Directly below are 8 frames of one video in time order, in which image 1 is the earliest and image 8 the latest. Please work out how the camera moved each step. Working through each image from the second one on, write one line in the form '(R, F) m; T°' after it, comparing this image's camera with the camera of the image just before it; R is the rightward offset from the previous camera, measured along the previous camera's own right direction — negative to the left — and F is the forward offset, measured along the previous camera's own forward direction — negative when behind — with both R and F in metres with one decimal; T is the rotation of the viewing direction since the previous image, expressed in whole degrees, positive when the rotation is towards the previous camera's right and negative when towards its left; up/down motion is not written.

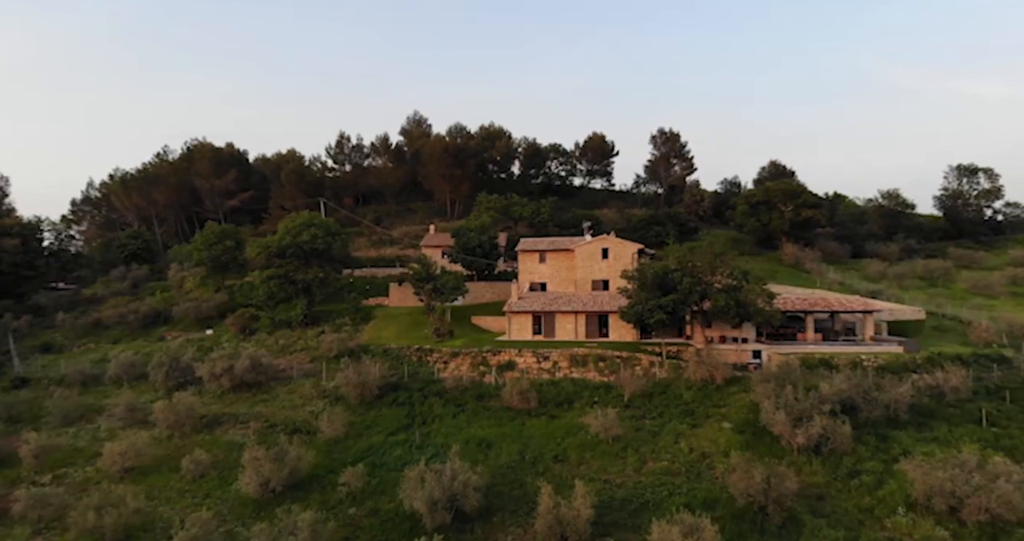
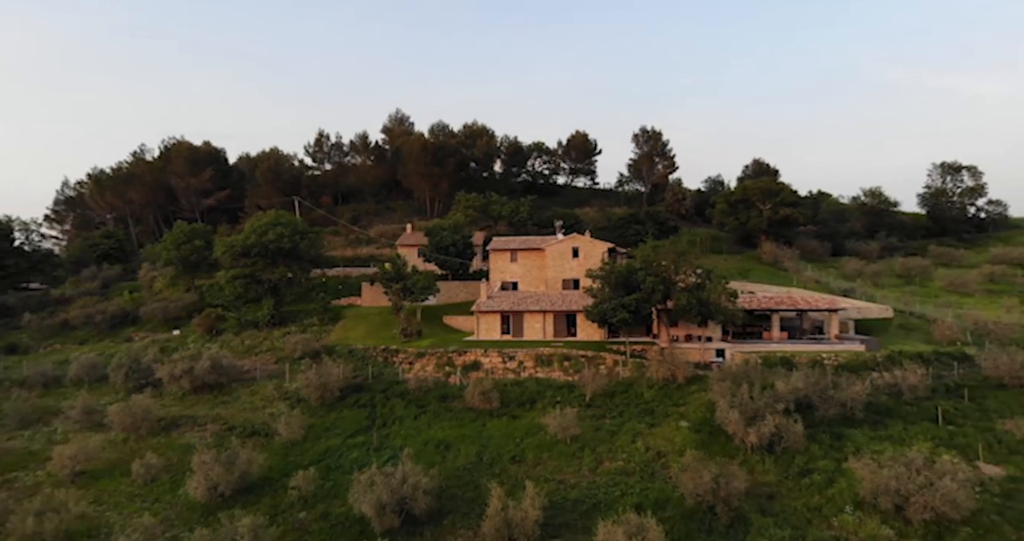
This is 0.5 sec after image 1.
(+1.3, +0.2) m; +1°
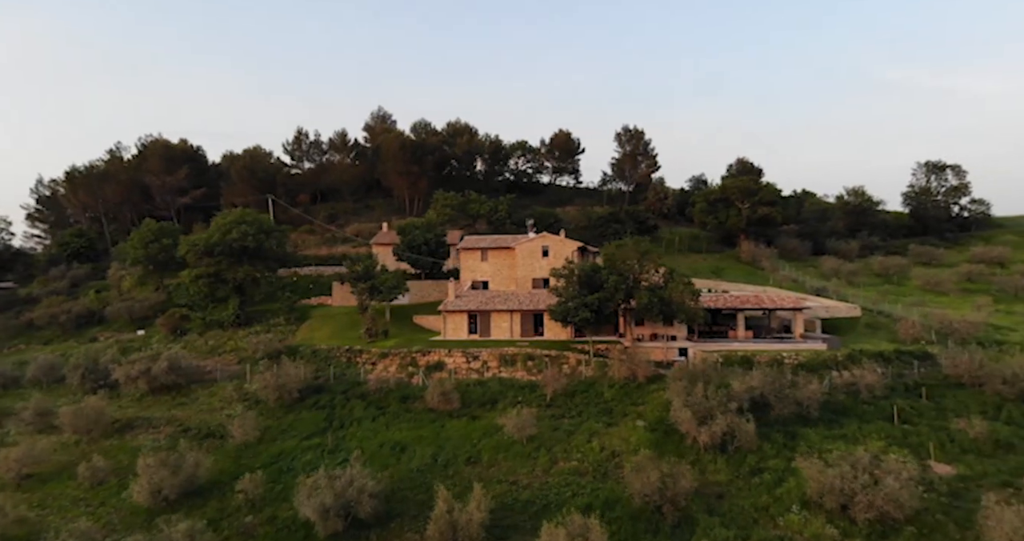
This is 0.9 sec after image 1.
(+1.3, +0.2) m; +1°
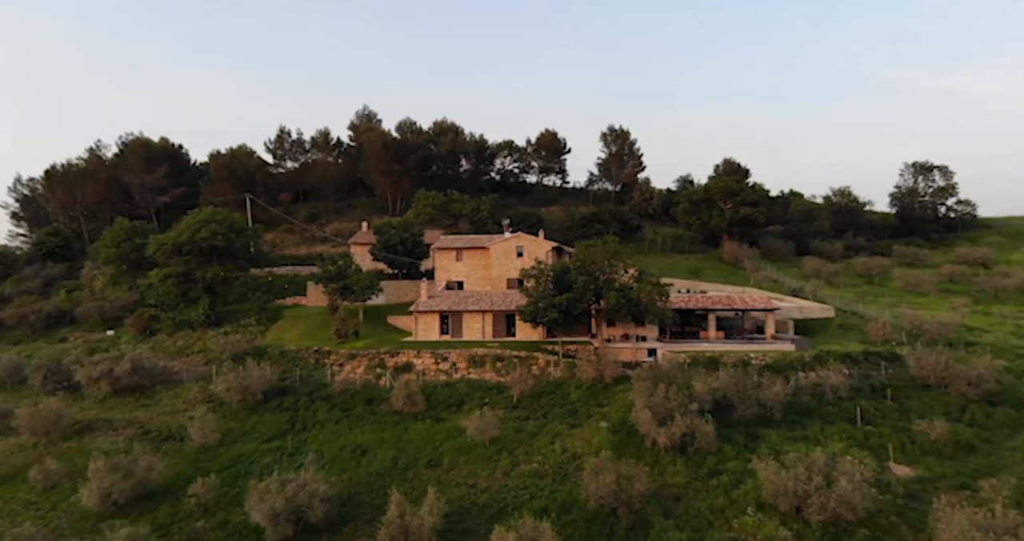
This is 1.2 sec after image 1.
(+1.1, +0.2) m; +1°
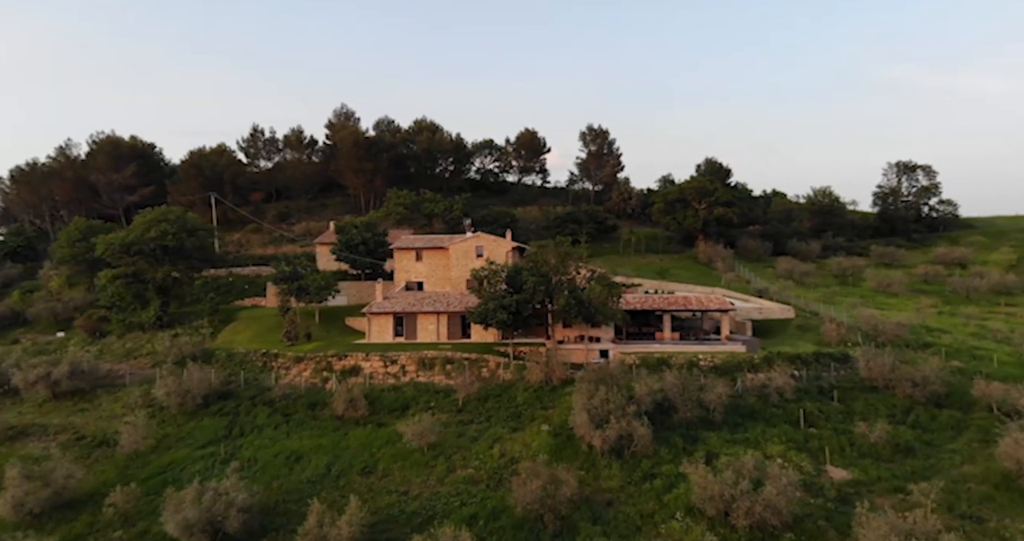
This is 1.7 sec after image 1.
(+1.9, +0.5) m; +1°
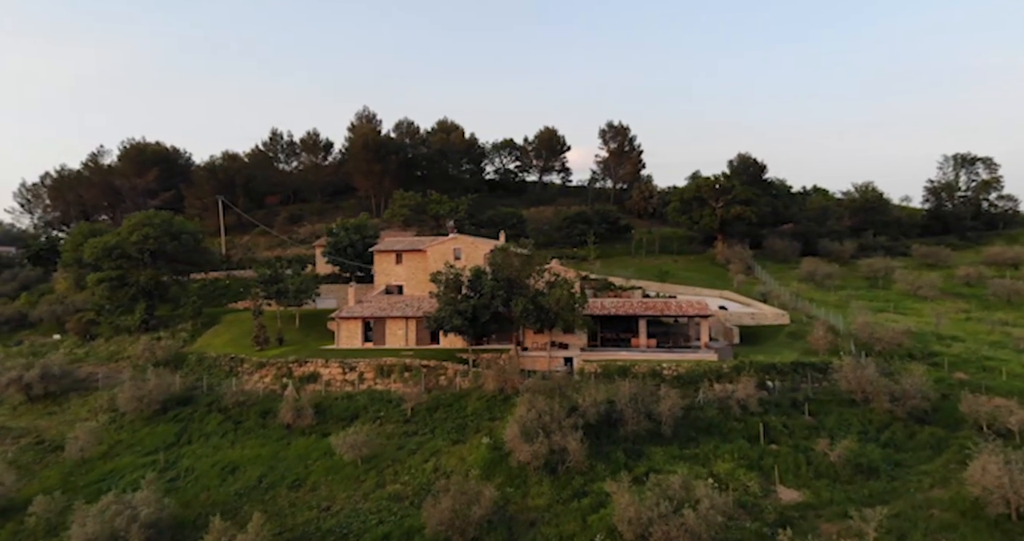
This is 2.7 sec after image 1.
(+3.7, +1.2) m; -4°
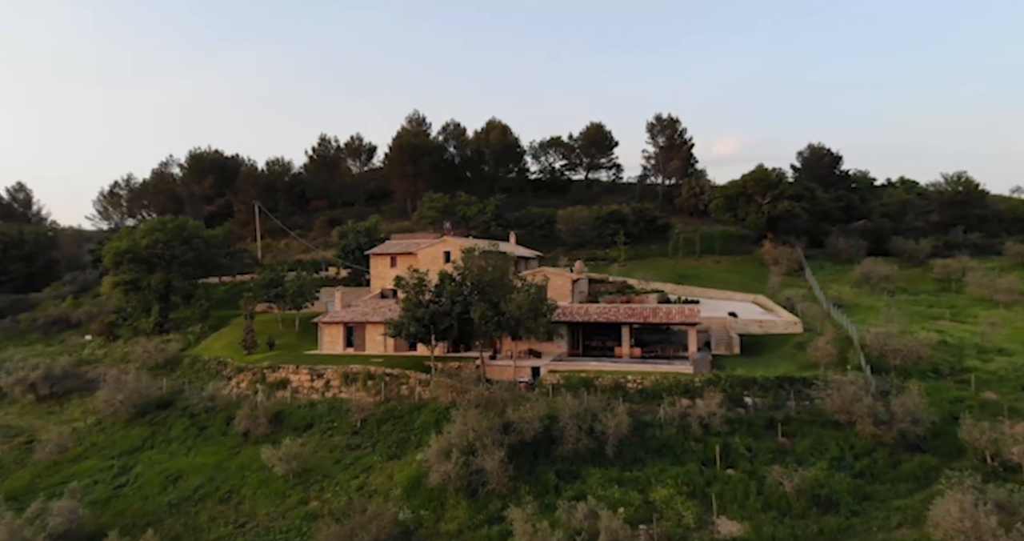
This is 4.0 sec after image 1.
(+4.8, +1.6) m; -7°
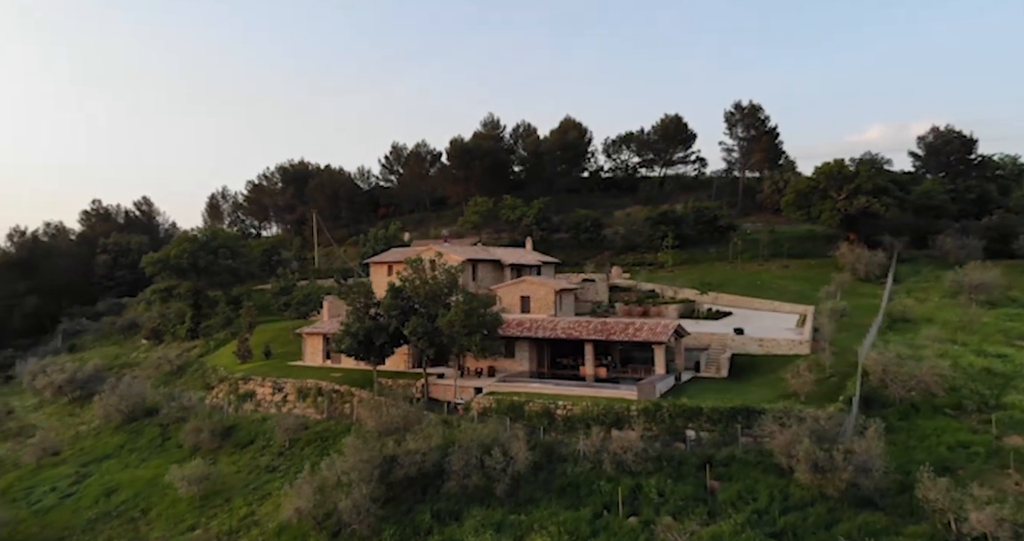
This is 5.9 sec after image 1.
(+7.0, +2.3) m; -11°
